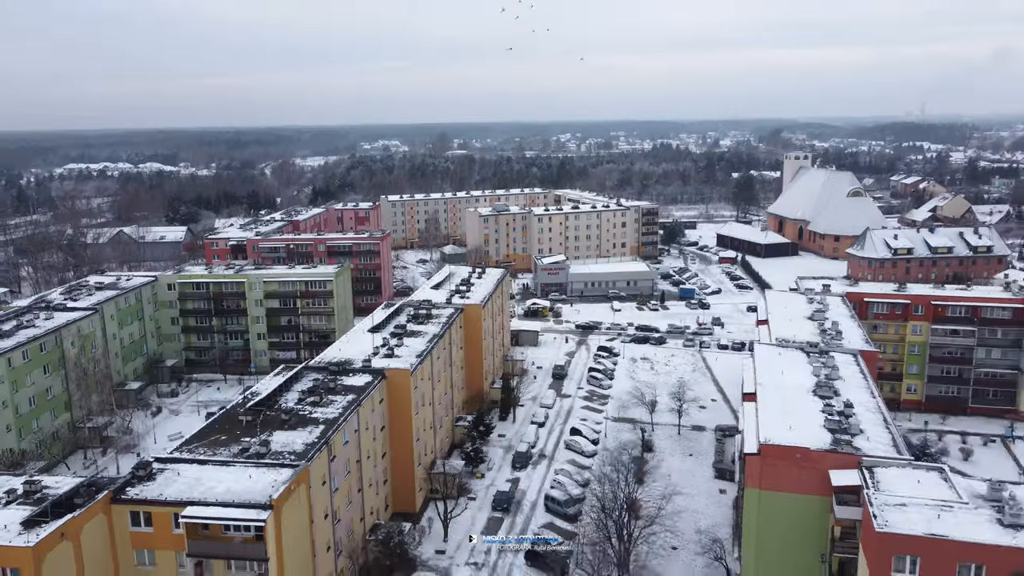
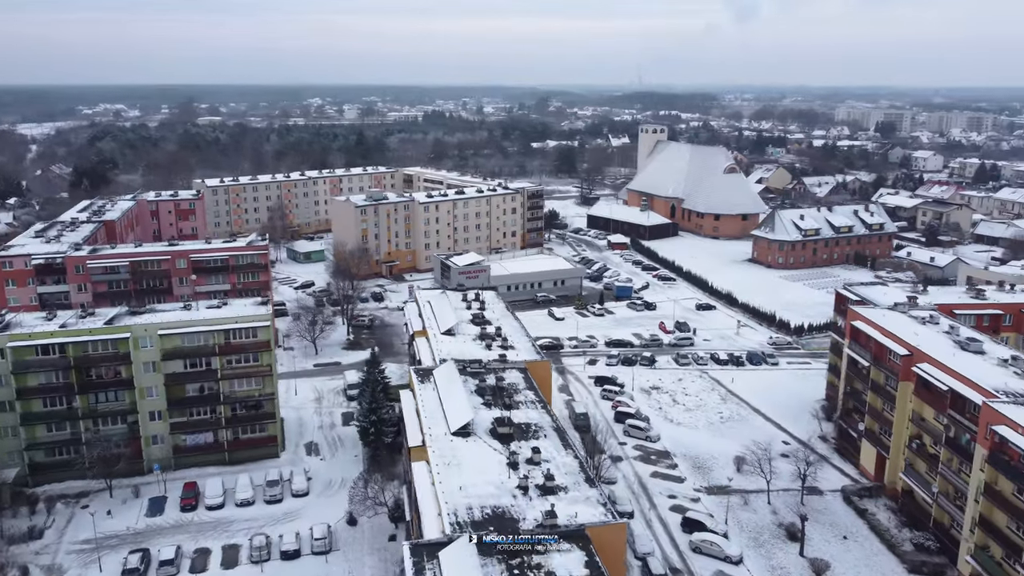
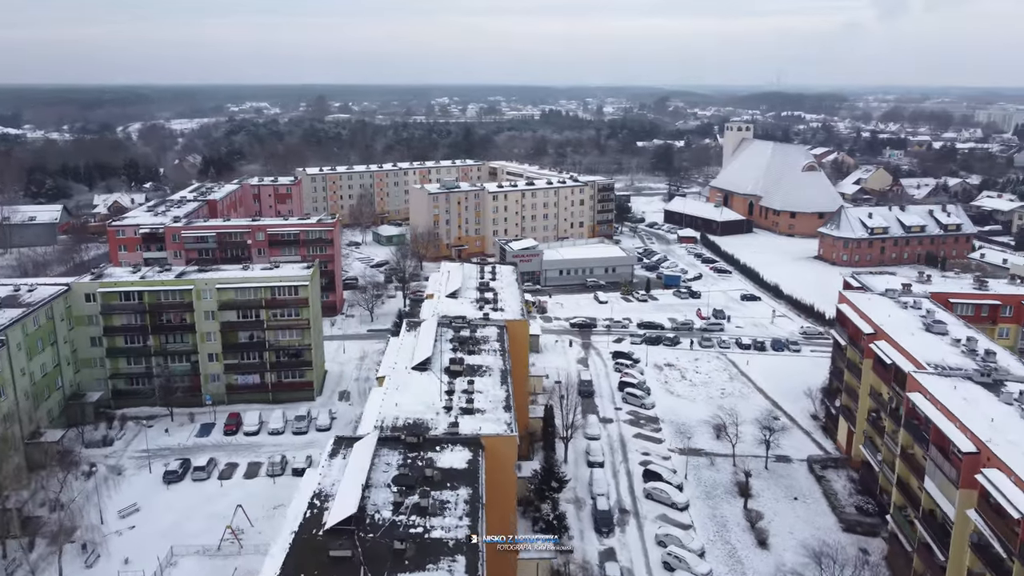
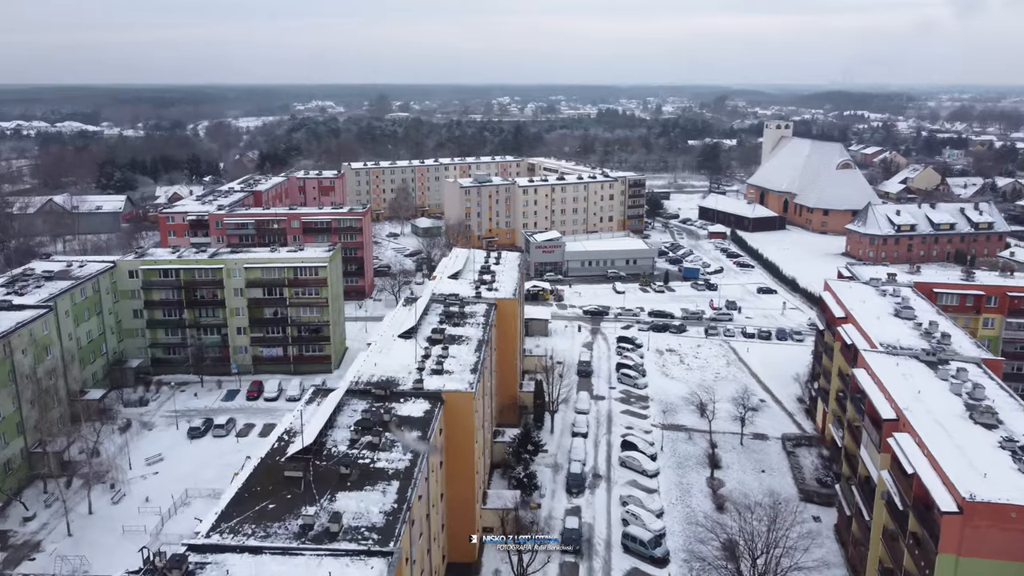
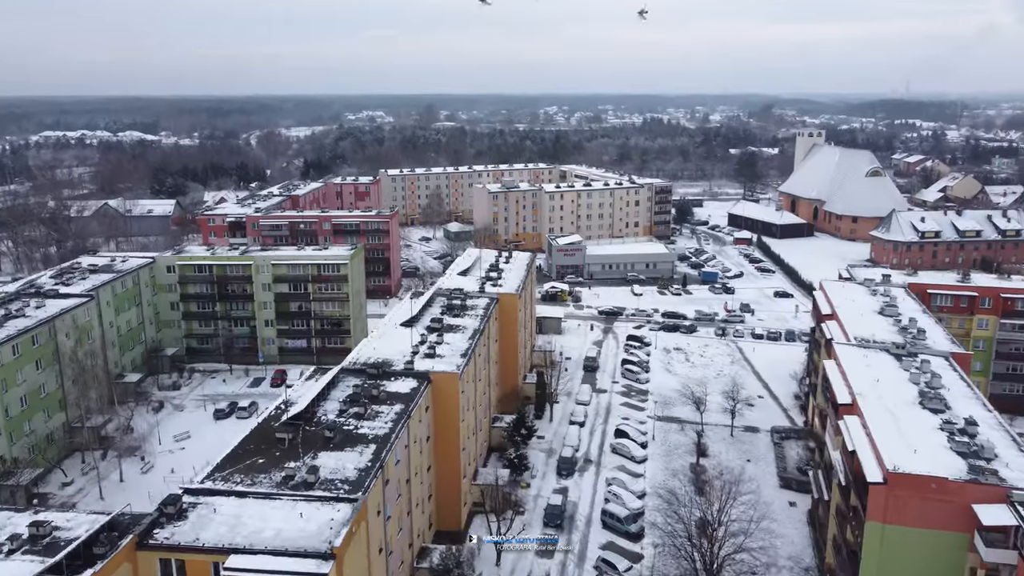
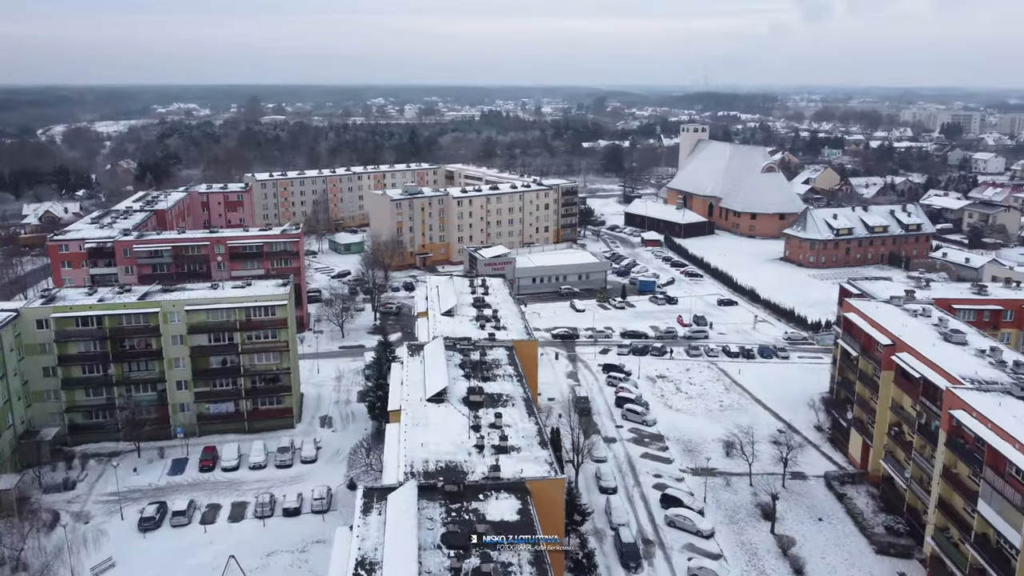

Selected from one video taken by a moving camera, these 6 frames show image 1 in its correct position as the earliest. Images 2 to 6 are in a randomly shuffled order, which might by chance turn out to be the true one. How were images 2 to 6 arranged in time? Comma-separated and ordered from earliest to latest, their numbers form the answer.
5, 4, 3, 6, 2
